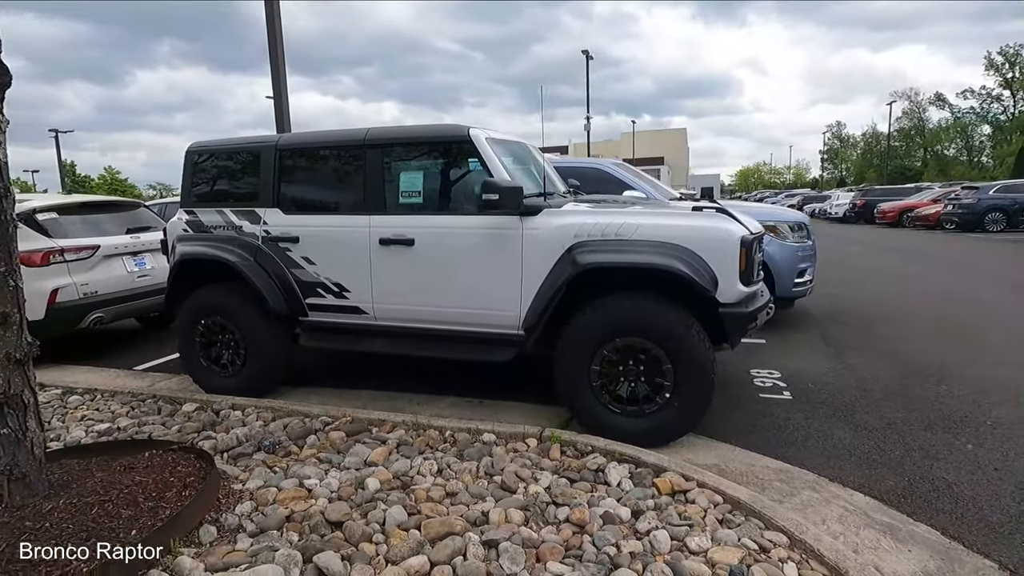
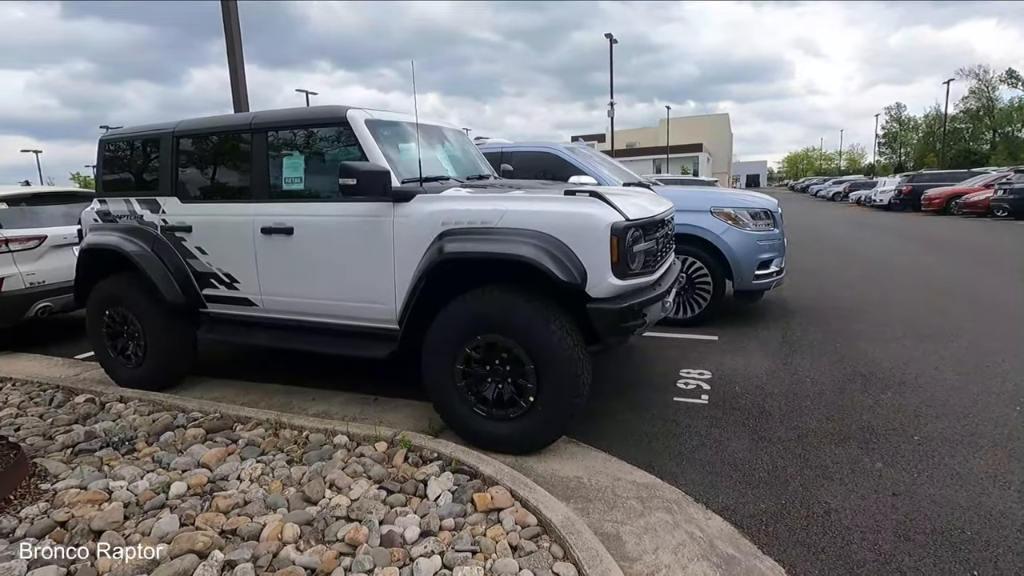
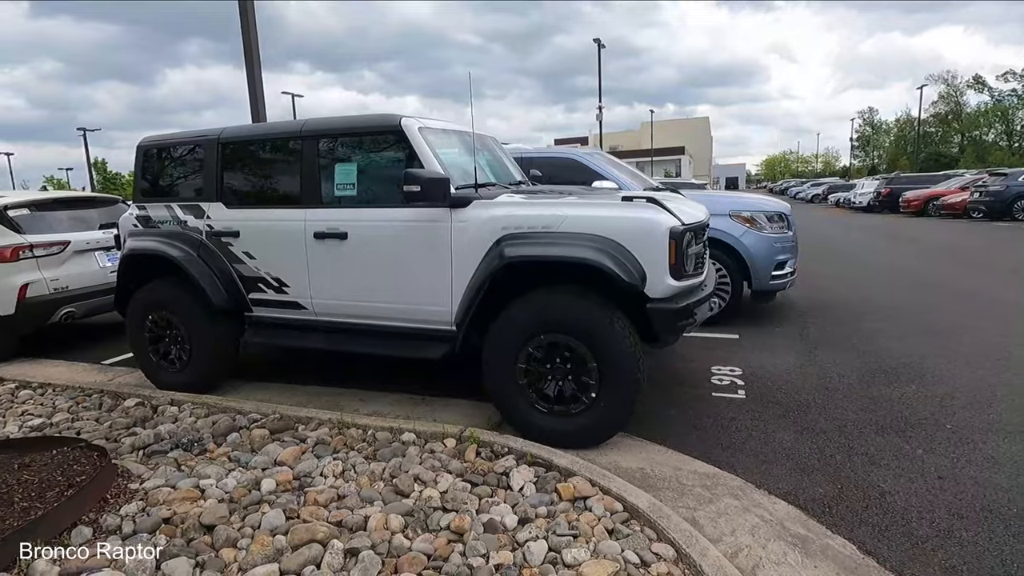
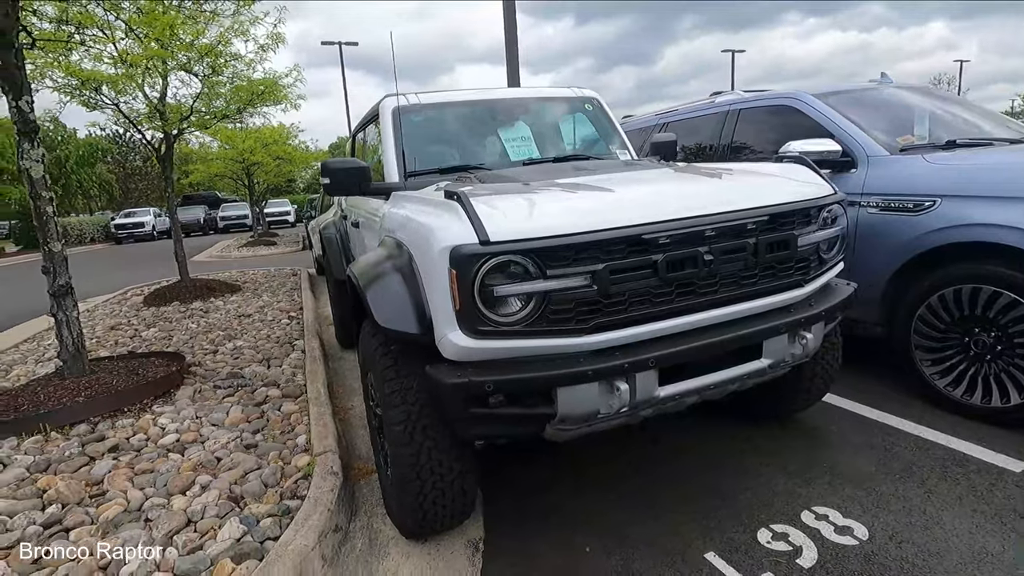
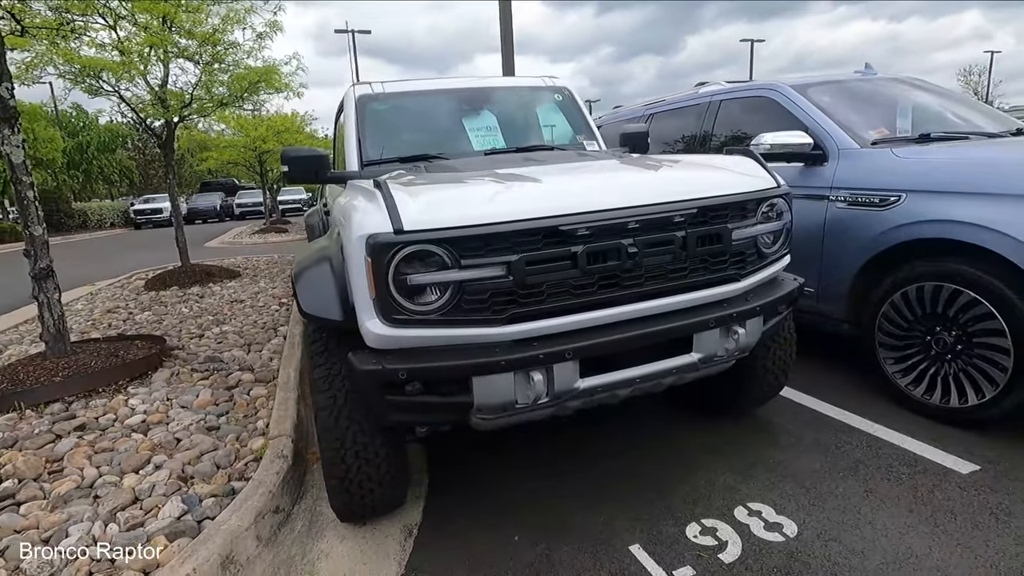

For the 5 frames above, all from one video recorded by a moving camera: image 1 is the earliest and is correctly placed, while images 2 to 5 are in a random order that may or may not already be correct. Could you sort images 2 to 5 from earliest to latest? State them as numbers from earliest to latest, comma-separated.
3, 2, 4, 5
